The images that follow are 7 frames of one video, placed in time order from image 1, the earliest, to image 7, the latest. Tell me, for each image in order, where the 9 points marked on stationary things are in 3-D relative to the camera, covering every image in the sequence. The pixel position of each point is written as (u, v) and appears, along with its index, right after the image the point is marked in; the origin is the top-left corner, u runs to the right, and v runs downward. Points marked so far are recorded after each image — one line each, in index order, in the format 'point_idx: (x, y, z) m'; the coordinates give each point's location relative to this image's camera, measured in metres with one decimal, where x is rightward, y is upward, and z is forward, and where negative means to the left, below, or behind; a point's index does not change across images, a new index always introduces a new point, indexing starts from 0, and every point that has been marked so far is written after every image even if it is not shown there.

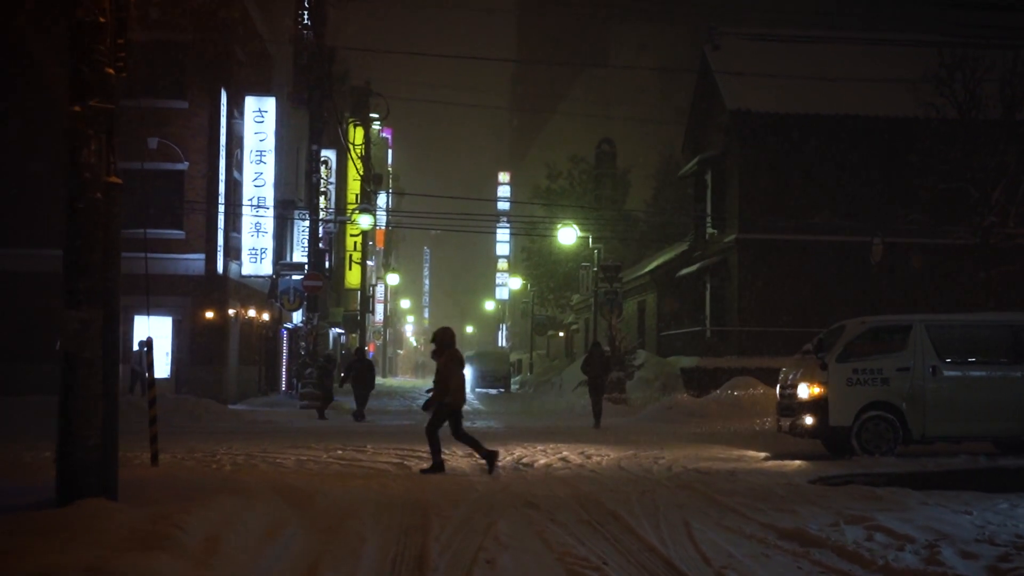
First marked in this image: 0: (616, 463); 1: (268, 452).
0: (+1.6, -2.7, +15.9) m
1: (-4.0, -2.7, +17.1) m
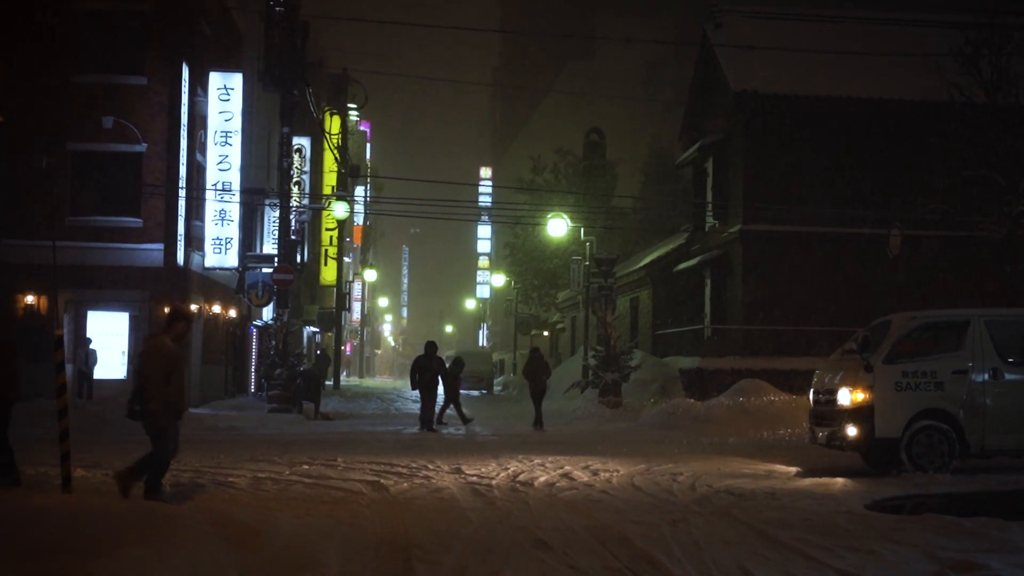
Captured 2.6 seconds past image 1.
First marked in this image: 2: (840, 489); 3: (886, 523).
0: (+1.5, -2.6, +13.5) m
1: (-4.1, -2.6, +14.6) m
2: (+4.1, -2.5, +12.8) m
3: (+3.7, -2.3, +10.1) m
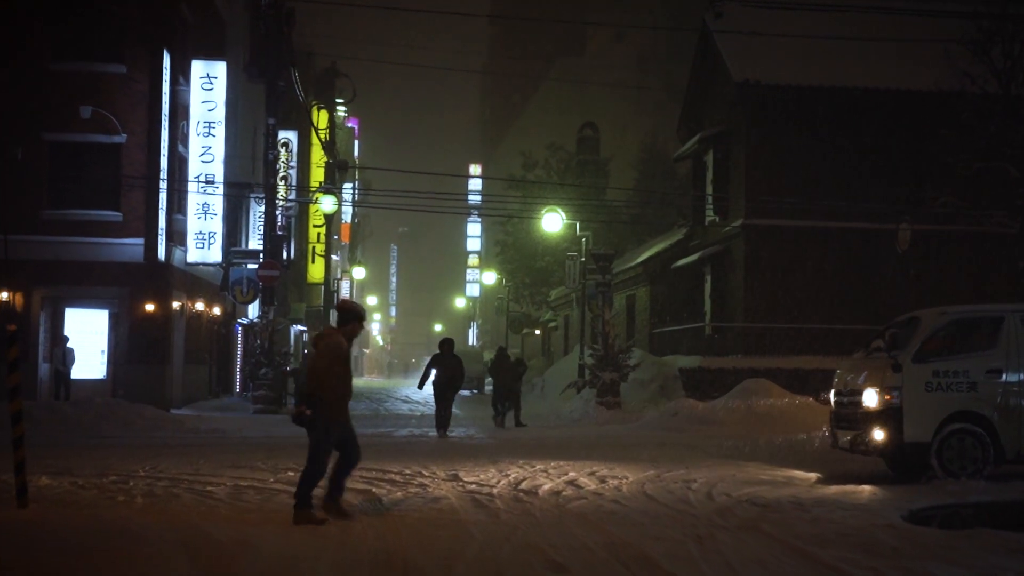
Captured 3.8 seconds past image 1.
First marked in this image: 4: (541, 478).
0: (+1.6, -2.5, +12.5) m
1: (-4.1, -2.5, +13.6) m
2: (+4.1, -2.4, +11.8) m
3: (+3.8, -2.3, +9.2) m
4: (+0.4, -2.5, +13.4) m
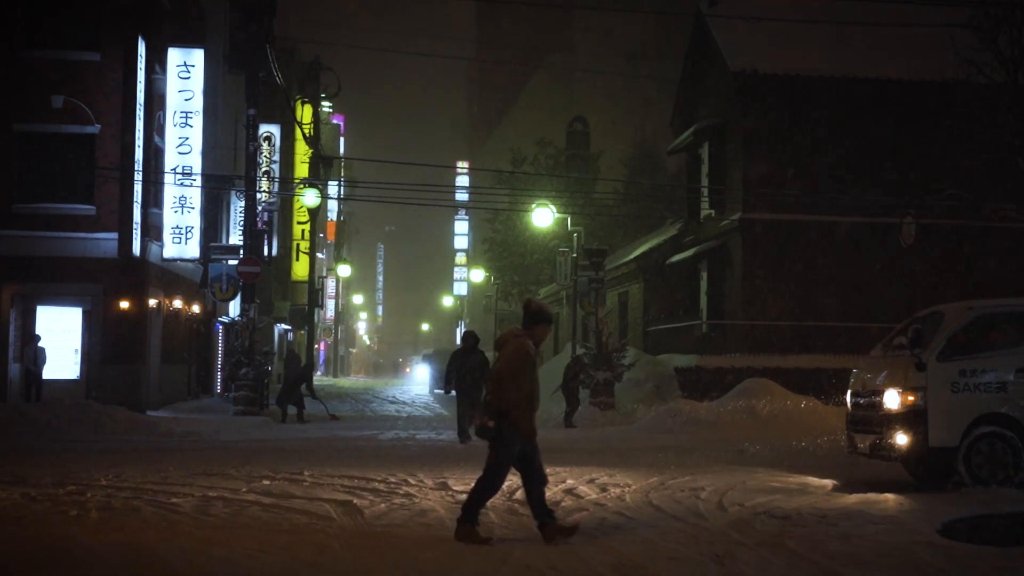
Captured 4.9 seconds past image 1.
0: (+1.5, -2.4, +11.6) m
1: (-4.2, -2.4, +12.5) m
2: (+4.1, -2.3, +10.9) m
3: (+3.8, -2.2, +8.2) m
4: (+0.3, -2.4, +12.4) m
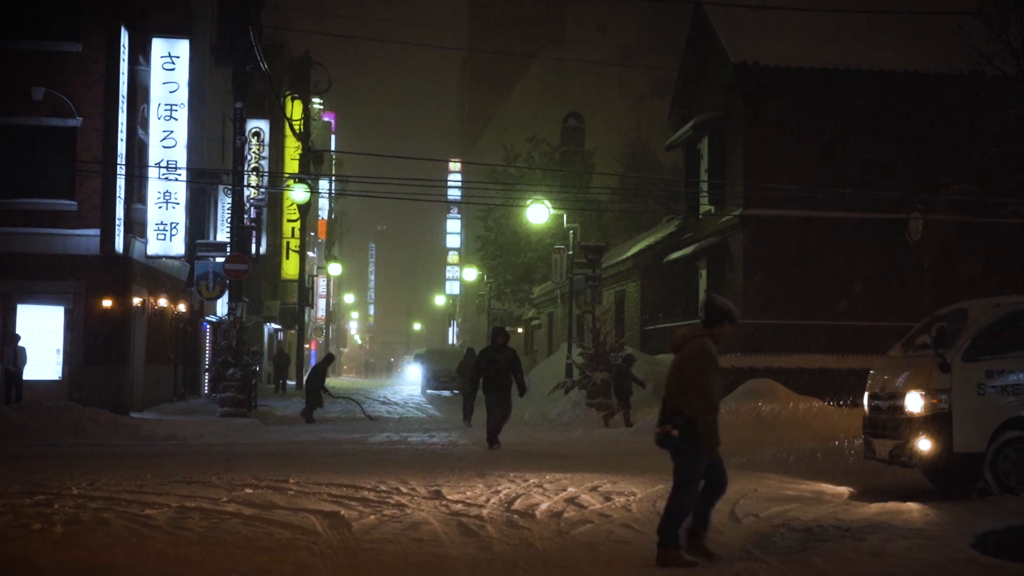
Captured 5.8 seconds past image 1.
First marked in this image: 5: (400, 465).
0: (+1.5, -2.3, +10.8) m
1: (-4.2, -2.3, +11.7) m
2: (+4.1, -2.3, +10.2) m
3: (+3.8, -2.1, +7.5) m
4: (+0.3, -2.4, +11.6) m
5: (-1.6, -2.5, +14.6) m
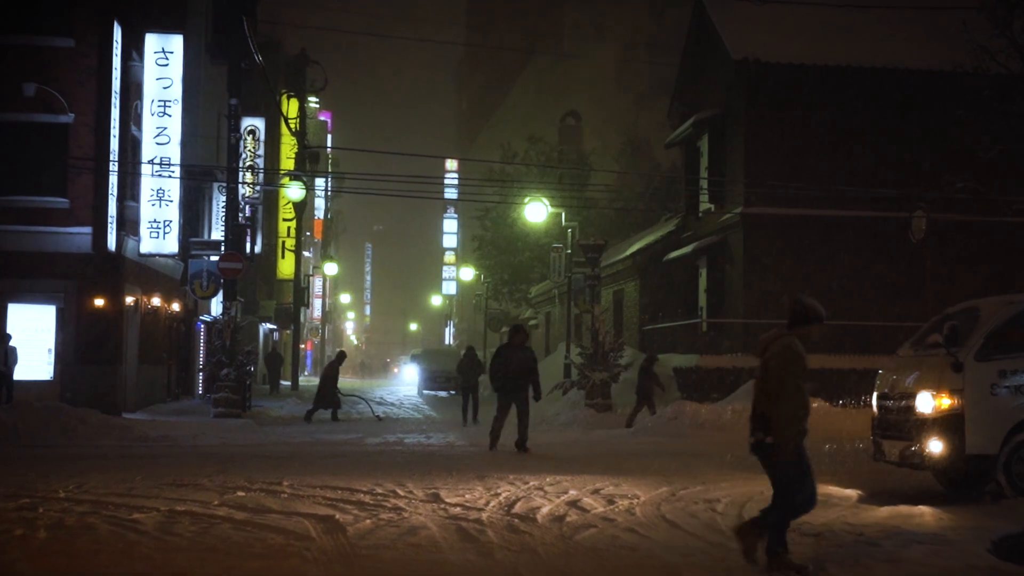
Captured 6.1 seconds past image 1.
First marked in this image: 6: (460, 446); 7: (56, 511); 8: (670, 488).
0: (+1.5, -2.3, +10.5) m
1: (-4.2, -2.3, +11.4) m
2: (+4.1, -2.3, +9.8) m
3: (+3.8, -2.1, +7.2) m
4: (+0.3, -2.3, +11.3) m
5: (-1.6, -2.5, +14.3) m
6: (-0.9, -2.8, +17.8) m
7: (-4.5, -2.2, +10.2) m
8: (+1.9, -2.4, +12.3) m
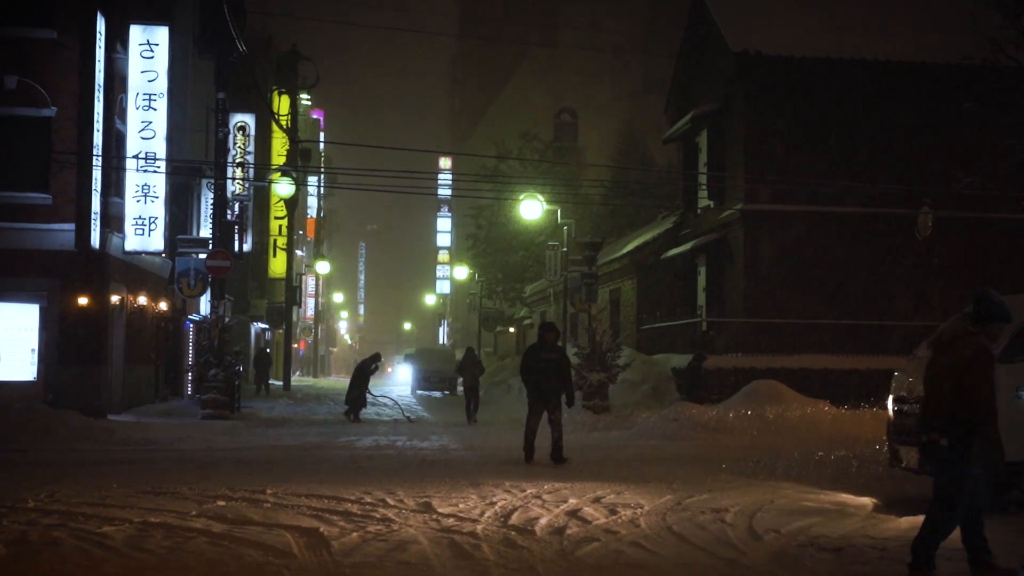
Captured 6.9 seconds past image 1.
0: (+1.5, -2.3, +9.9) m
1: (-4.2, -2.3, +10.7) m
2: (+4.0, -2.2, +9.2) m
3: (+3.8, -2.1, +6.6) m
4: (+0.2, -2.3, +10.7) m
5: (-1.7, -2.5, +13.6) m
6: (-1.0, -2.7, +17.2) m
7: (-4.6, -2.2, +9.5) m
8: (+1.9, -2.4, +11.6) m
